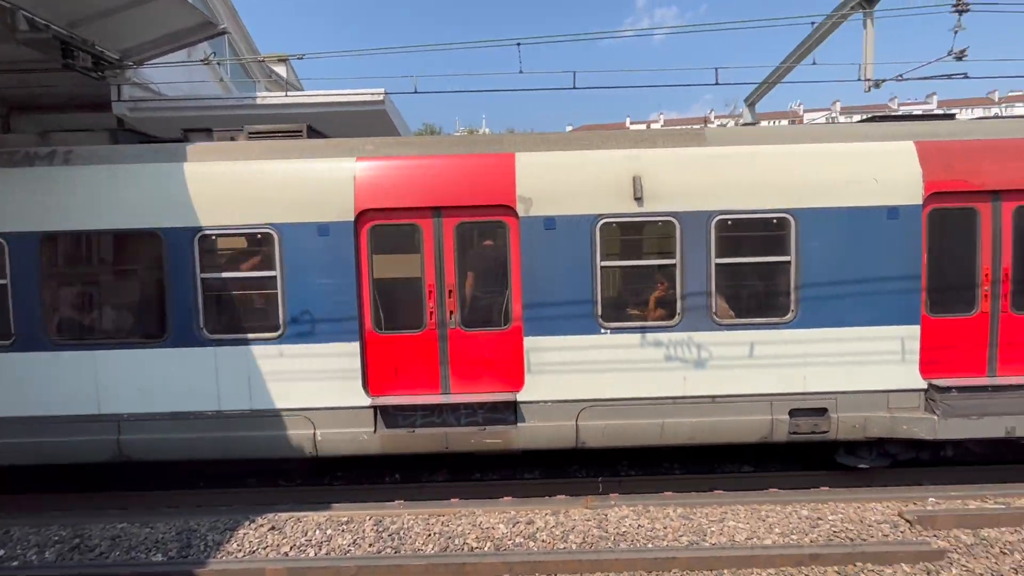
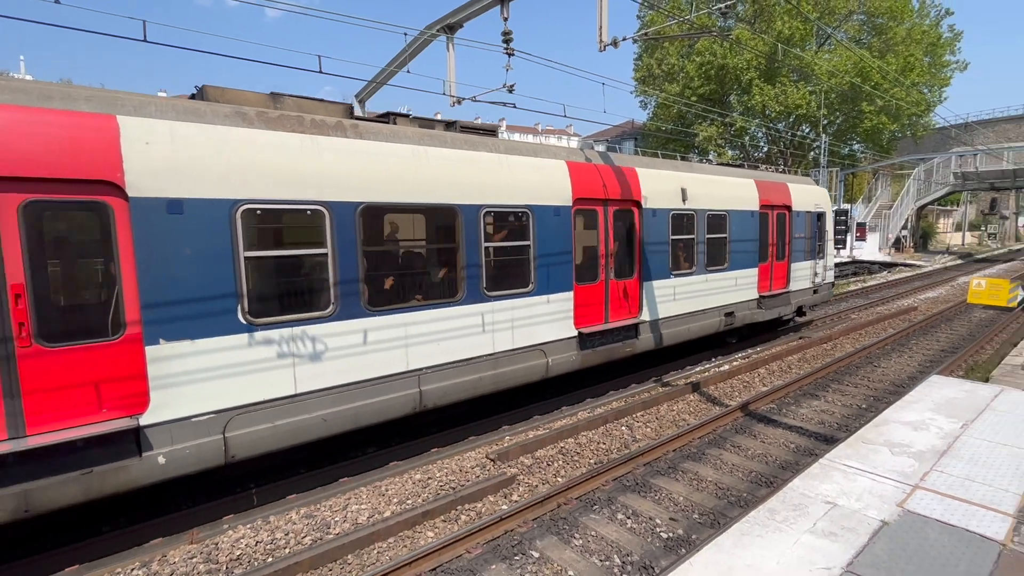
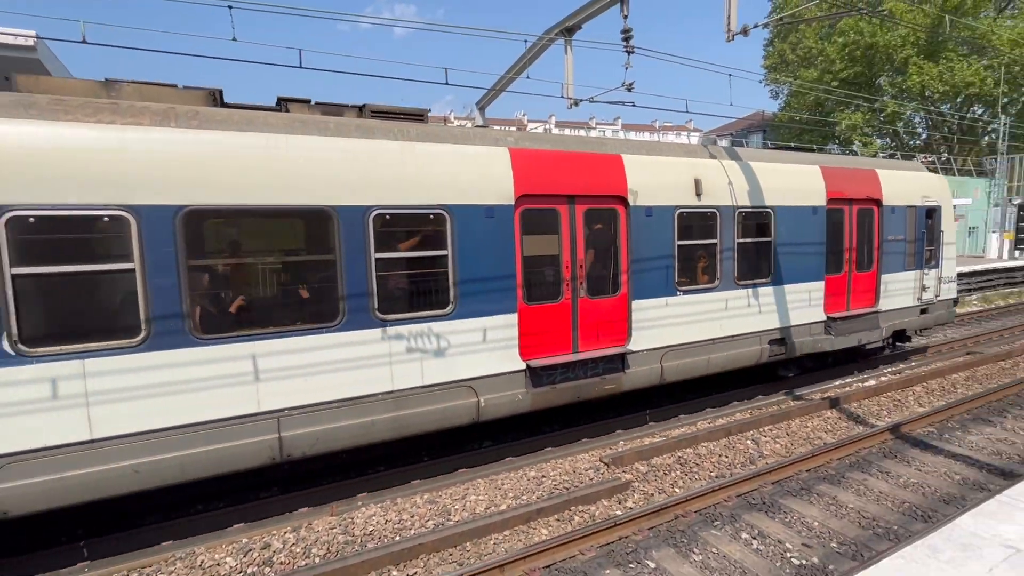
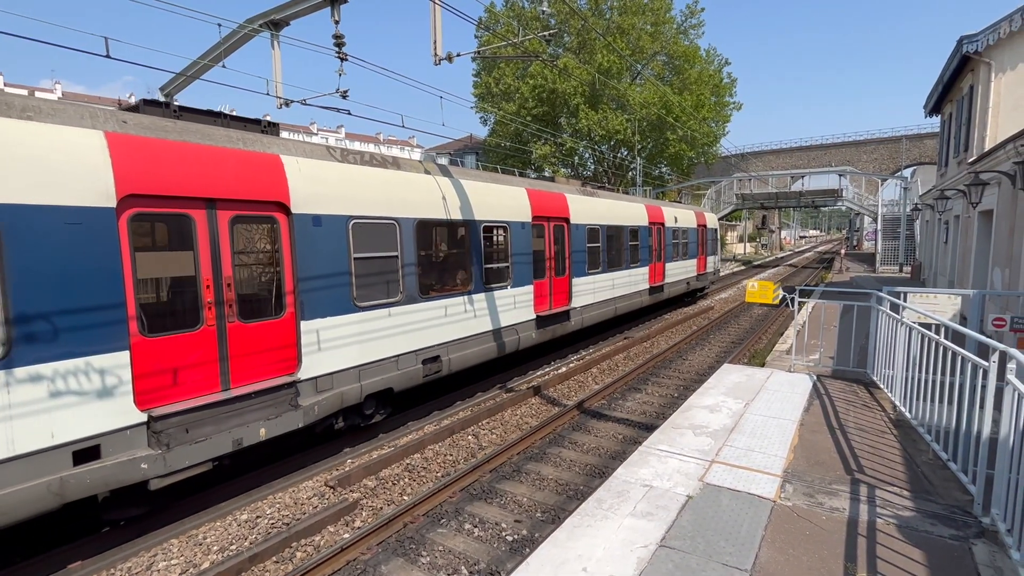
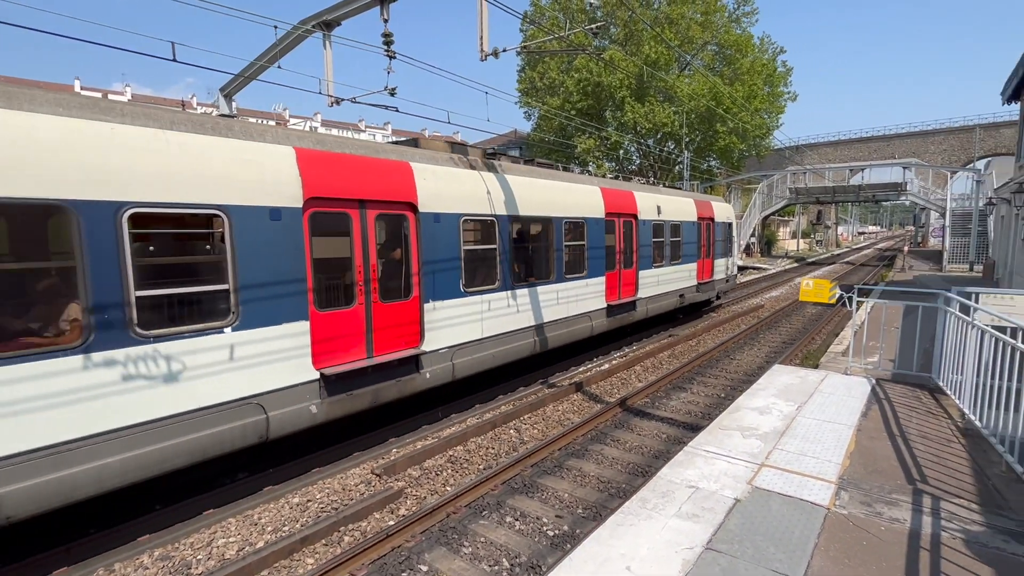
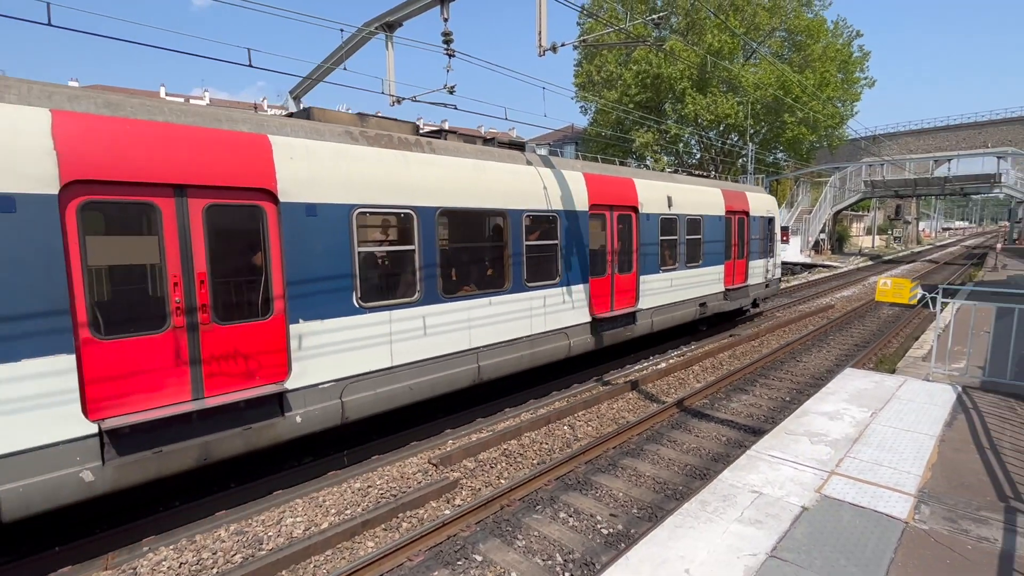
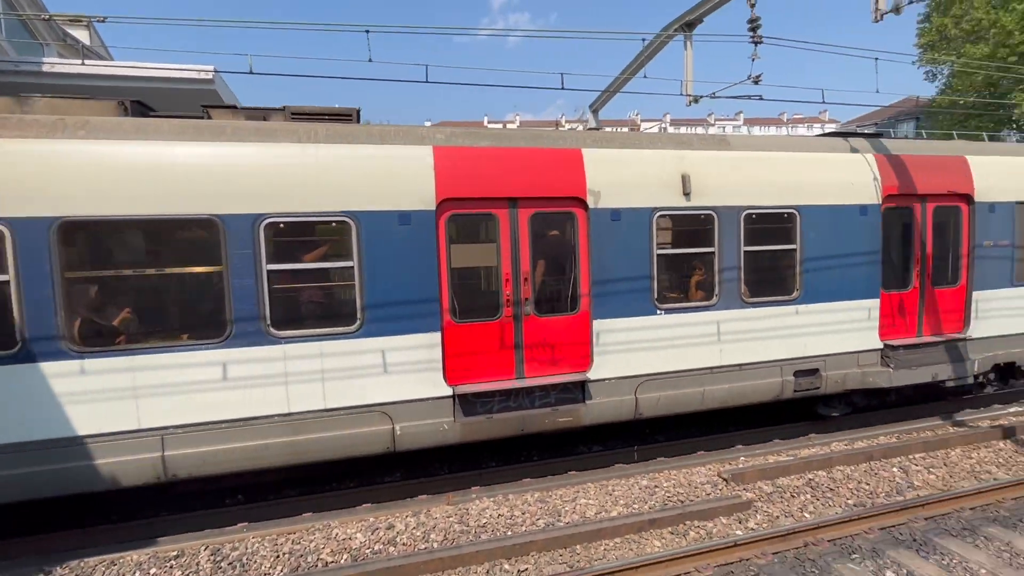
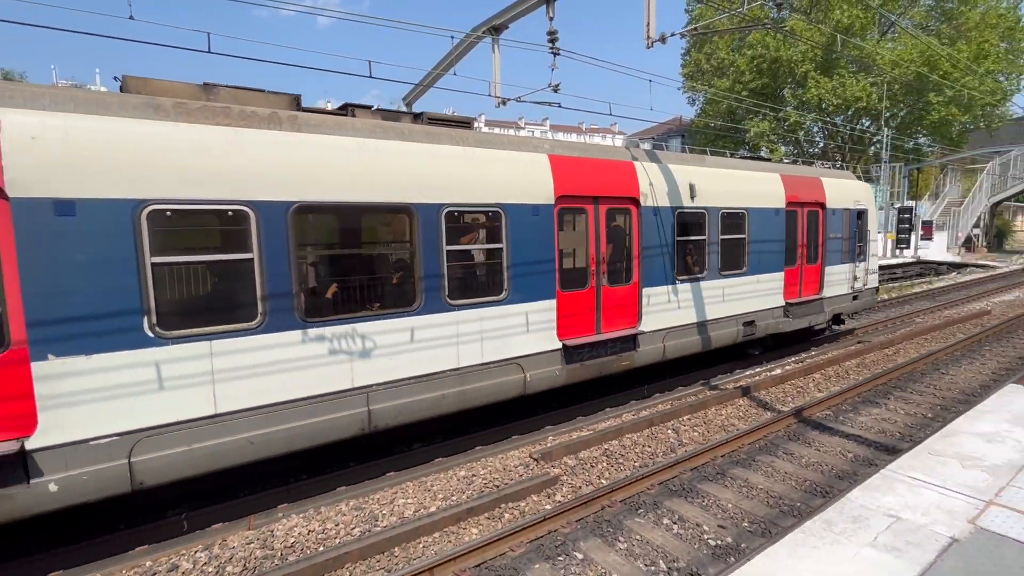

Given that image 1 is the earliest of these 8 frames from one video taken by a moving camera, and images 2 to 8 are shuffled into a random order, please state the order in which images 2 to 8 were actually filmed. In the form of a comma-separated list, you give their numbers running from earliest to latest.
7, 3, 8, 2, 6, 5, 4
